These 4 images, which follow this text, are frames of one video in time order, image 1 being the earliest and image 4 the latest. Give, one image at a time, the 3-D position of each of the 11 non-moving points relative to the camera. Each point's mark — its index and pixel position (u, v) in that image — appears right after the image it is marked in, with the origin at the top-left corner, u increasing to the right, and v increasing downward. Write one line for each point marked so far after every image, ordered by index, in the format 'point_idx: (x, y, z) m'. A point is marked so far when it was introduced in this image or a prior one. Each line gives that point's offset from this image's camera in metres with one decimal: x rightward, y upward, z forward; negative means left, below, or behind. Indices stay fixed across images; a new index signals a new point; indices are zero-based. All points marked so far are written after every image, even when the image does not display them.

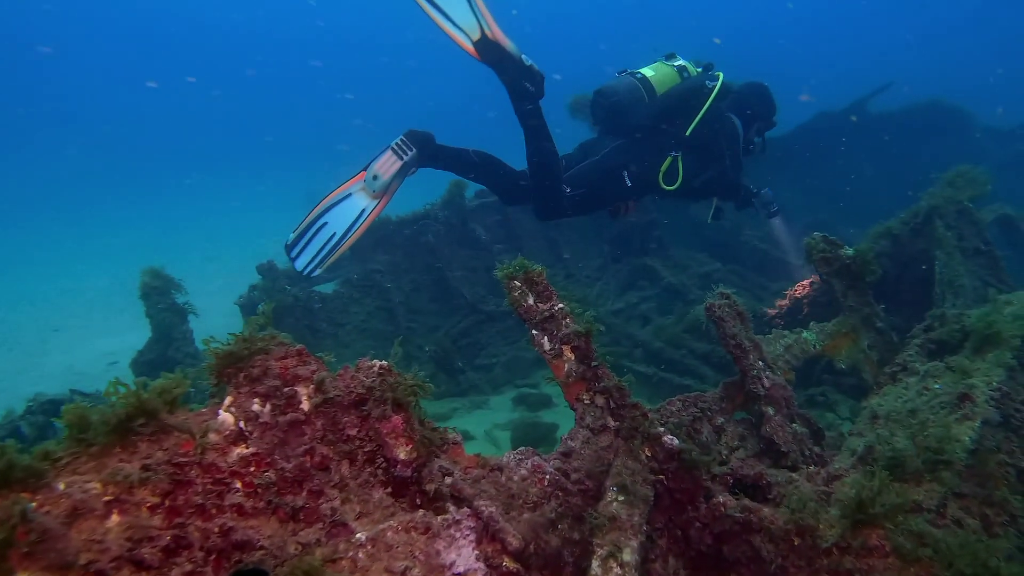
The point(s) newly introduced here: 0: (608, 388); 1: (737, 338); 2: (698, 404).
0: (+0.7, -0.7, +3.6) m
1: (+1.8, -0.4, +4.1) m
2: (+1.5, -0.9, +4.1) m
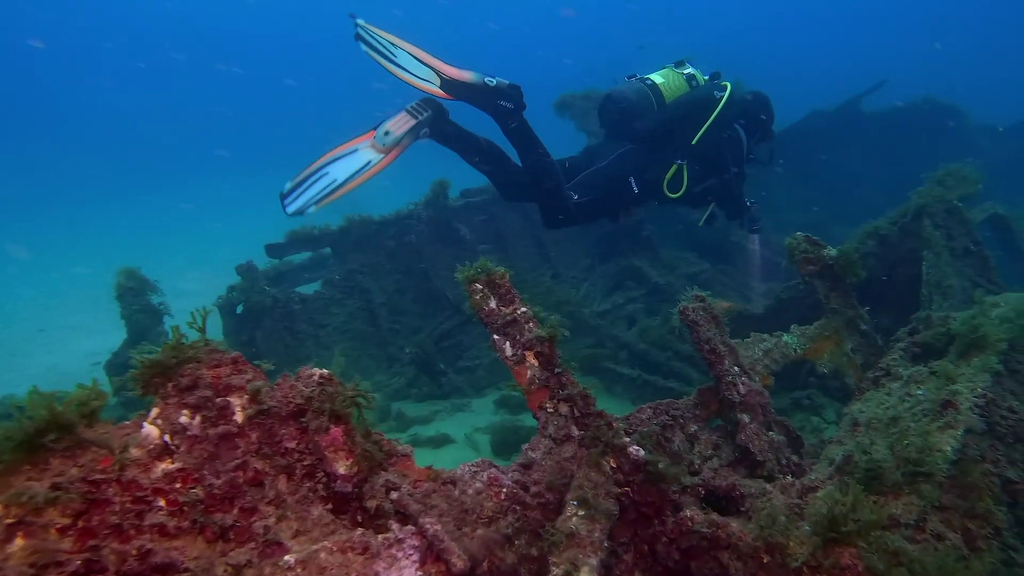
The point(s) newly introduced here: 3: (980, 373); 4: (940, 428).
0: (+0.4, -0.7, +3.4) m
1: (+1.5, -0.4, +4.0) m
2: (+1.2, -0.9, +3.9) m
3: (+3.5, -0.6, +3.8) m
4: (+2.9, -0.9, +3.5) m
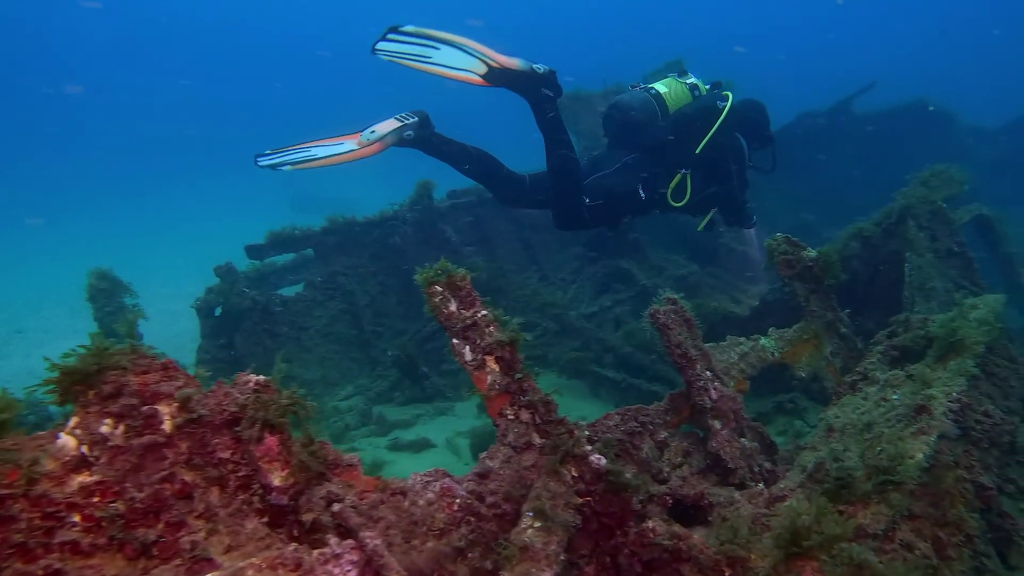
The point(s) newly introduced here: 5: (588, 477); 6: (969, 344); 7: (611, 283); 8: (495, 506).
0: (+0.1, -0.7, +3.3) m
1: (+1.3, -0.4, +3.9) m
2: (+0.9, -1.0, +3.8) m
3: (+3.2, -0.6, +3.7) m
4: (+2.6, -0.9, +3.3) m
5: (+0.5, -1.1, +3.1) m
6: (+3.5, -0.4, +4.0) m
7: (+1.9, +0.1, +9.6) m
8: (-0.1, -1.3, +3.0) m
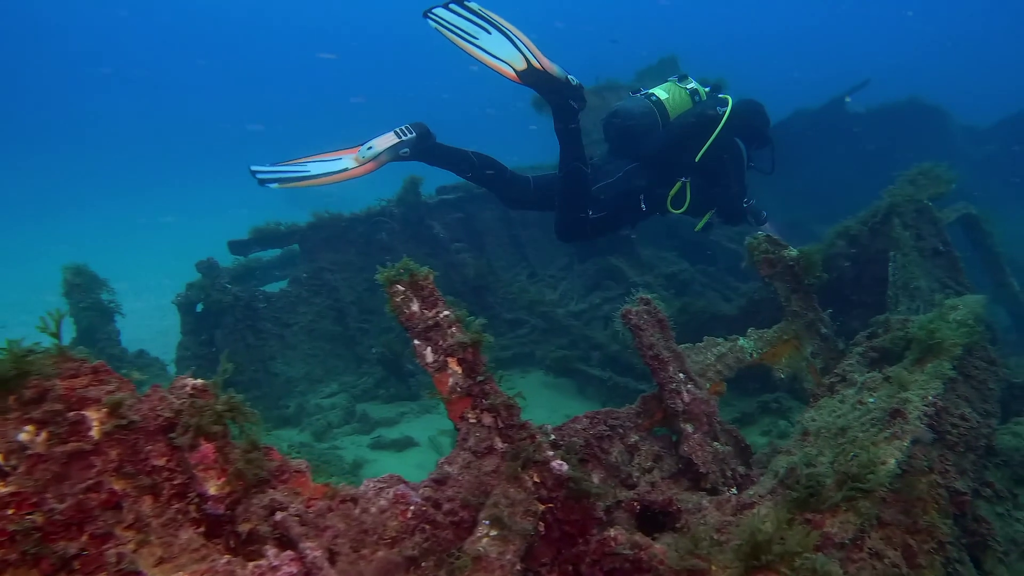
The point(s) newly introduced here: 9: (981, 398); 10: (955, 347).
0: (-0.1, -0.7, +3.2) m
1: (+1.0, -0.4, +3.7) m
2: (+0.7, -0.9, +3.7) m
3: (+3.0, -0.6, +3.6) m
4: (+2.4, -0.9, +3.2) m
5: (+0.2, -1.1, +3.0) m
6: (+3.2, -0.4, +3.8) m
7: (+1.6, +0.2, +9.5) m
8: (-0.3, -1.3, +2.9) m
9: (+3.7, -0.9, +4.0) m
10: (+3.3, -0.4, +3.8) m
